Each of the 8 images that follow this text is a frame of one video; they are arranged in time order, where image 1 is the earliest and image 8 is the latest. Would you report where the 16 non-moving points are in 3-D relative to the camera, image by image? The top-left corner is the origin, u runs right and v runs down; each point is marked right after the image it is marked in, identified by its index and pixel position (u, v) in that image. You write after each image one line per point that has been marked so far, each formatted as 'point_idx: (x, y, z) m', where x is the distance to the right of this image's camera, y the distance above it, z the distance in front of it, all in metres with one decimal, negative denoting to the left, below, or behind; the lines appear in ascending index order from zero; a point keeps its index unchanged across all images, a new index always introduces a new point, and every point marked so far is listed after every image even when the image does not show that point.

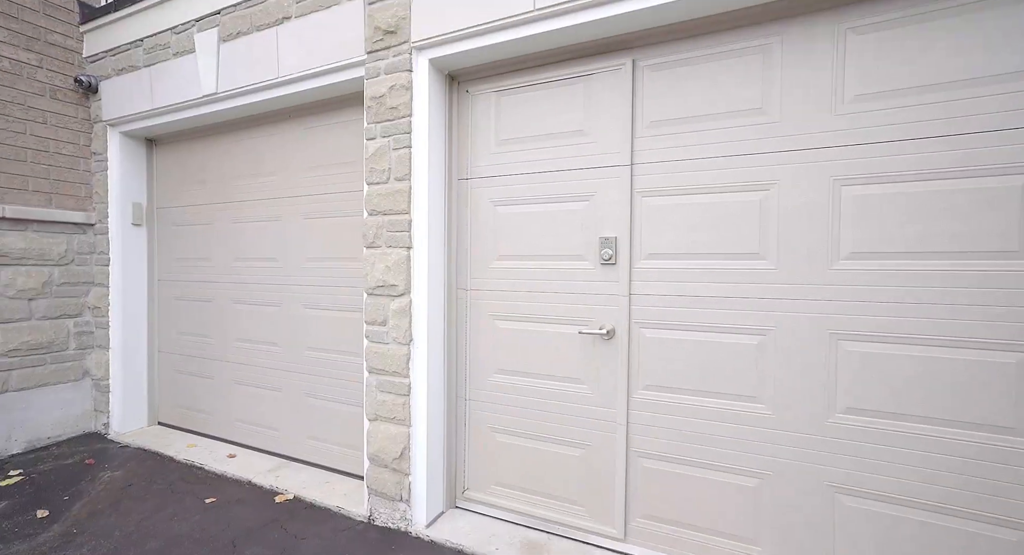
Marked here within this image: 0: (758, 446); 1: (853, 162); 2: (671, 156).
0: (+1.0, -0.7, +1.7) m
1: (+1.2, +0.4, +1.5) m
2: (+0.7, +0.5, +1.9) m
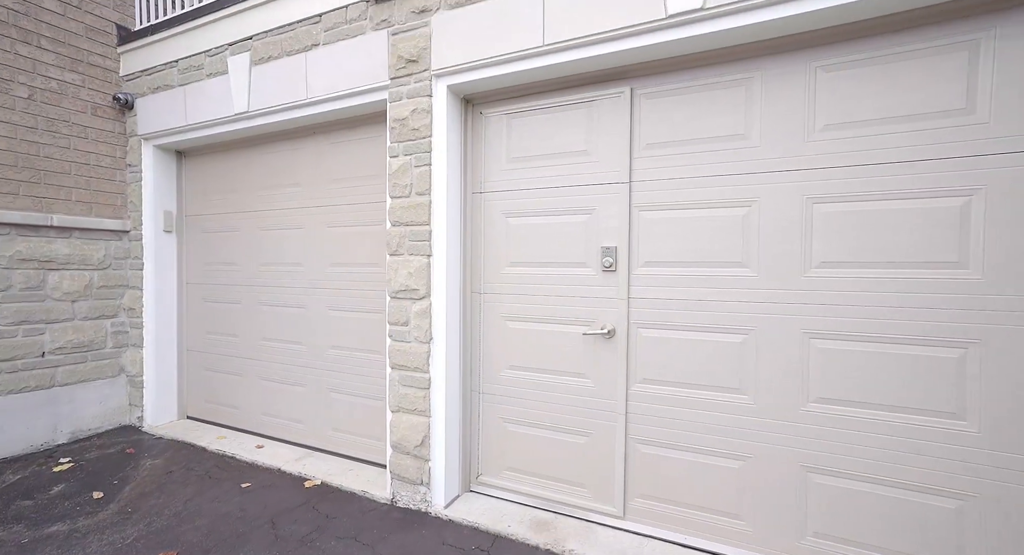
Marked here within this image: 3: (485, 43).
0: (+1.0, -0.7, +2.0) m
1: (+1.3, +0.4, +1.8) m
2: (+0.7, +0.5, +2.1) m
3: (-0.1, +1.2, +2.3) m
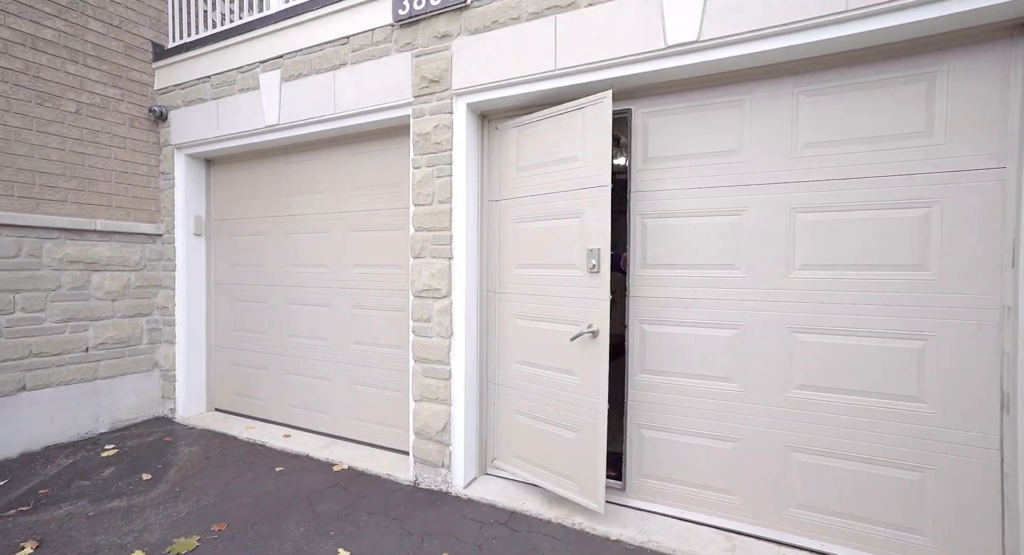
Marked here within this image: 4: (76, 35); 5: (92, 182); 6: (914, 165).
0: (+1.1, -0.7, +2.2) m
1: (+1.4, +0.4, +2.0) m
2: (+0.8, +0.5, +2.4) m
3: (-0.1, +1.2, +2.6) m
4: (-3.3, +1.8, +3.5) m
5: (-3.3, +0.7, +3.6) m
6: (+1.7, +0.5, +1.9) m
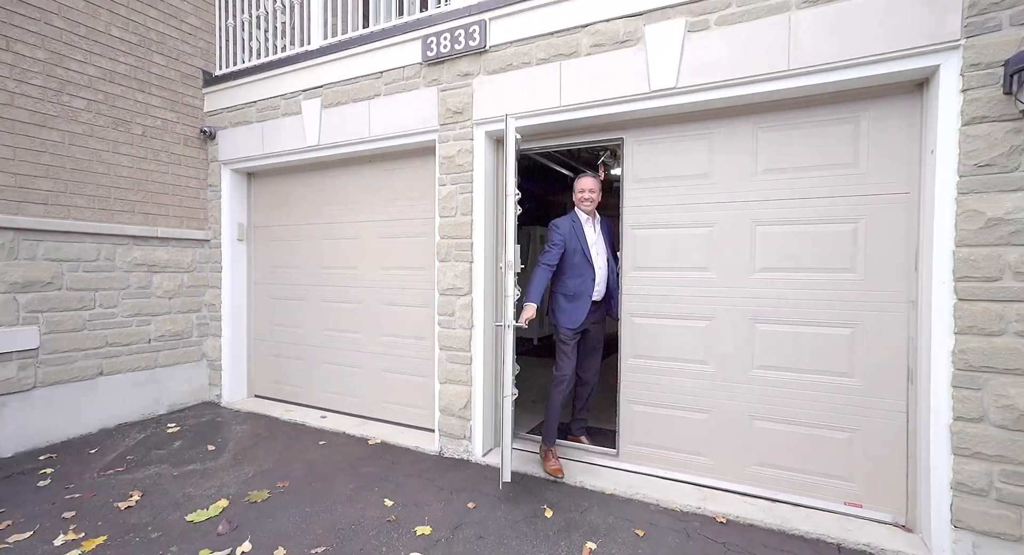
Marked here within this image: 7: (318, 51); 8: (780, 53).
0: (+1.2, -0.7, +2.7) m
1: (+1.4, +0.4, +2.6) m
2: (+0.9, +0.5, +2.9) m
3: (0.0, +1.2, +3.1) m
4: (-3.2, +1.8, +4.0) m
5: (-3.2, +0.7, +4.1) m
6: (+1.8, +0.5, +2.4) m
7: (-1.7, +1.9, +3.9) m
8: (+1.4, +1.1, +2.3) m
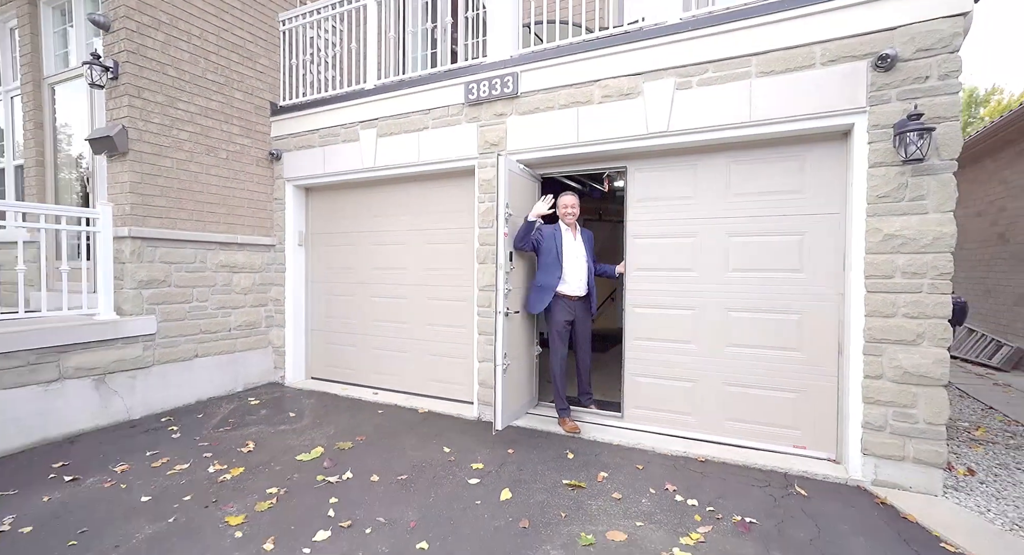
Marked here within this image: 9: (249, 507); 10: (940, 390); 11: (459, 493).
0: (+1.4, -0.7, +3.5) m
1: (+1.7, +0.4, +3.4) m
2: (+1.1, +0.5, +3.7) m
3: (+0.2, +1.2, +3.9) m
4: (-3.0, +1.8, +4.8) m
5: (-3.0, +0.8, +4.9) m
6: (+2.0, +0.5, +3.2) m
7: (-1.4, +1.9, +4.7) m
8: (+1.6, +1.2, +3.1) m
9: (-1.6, -1.4, +2.7) m
10: (+2.5, -0.6, +2.7) m
11: (-0.3, -1.3, +2.9) m
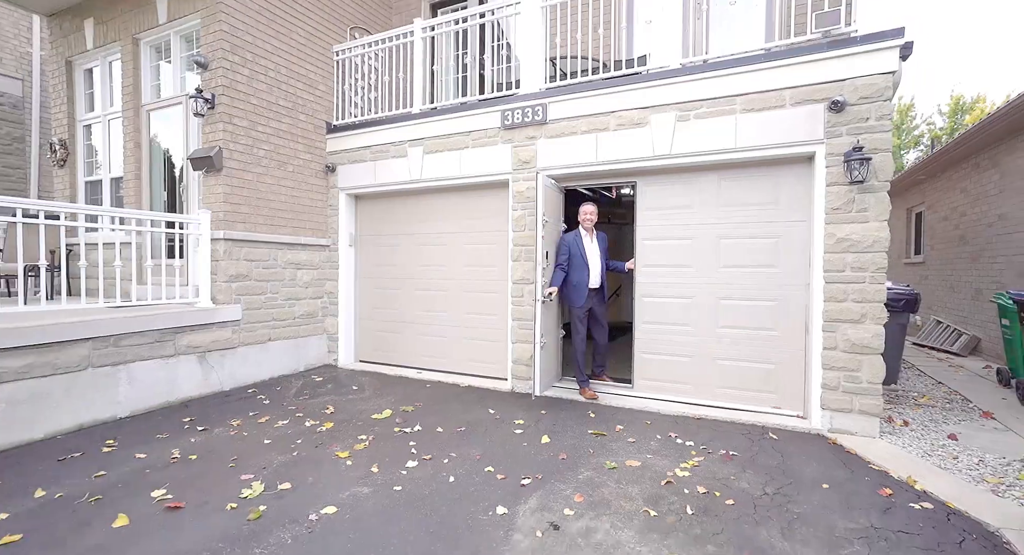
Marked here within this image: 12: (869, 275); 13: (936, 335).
0: (+1.7, -0.6, +4.3) m
1: (+2.0, +0.4, +4.2) m
2: (+1.4, +0.5, +4.5) m
3: (+0.6, +1.2, +4.7) m
4: (-2.7, +1.9, +5.6) m
5: (-2.7, +0.8, +5.7) m
6: (+2.3, +0.5, +4.0) m
7: (-1.1, +2.0, +5.5) m
8: (+1.9, +1.2, +3.9) m
9: (-1.3, -1.3, +3.5) m
10: (+2.8, -0.6, +3.5) m
11: (0.0, -1.3, +3.7) m
12: (+2.7, 0.0, +3.5) m
13: (+6.4, -0.9, +6.9) m
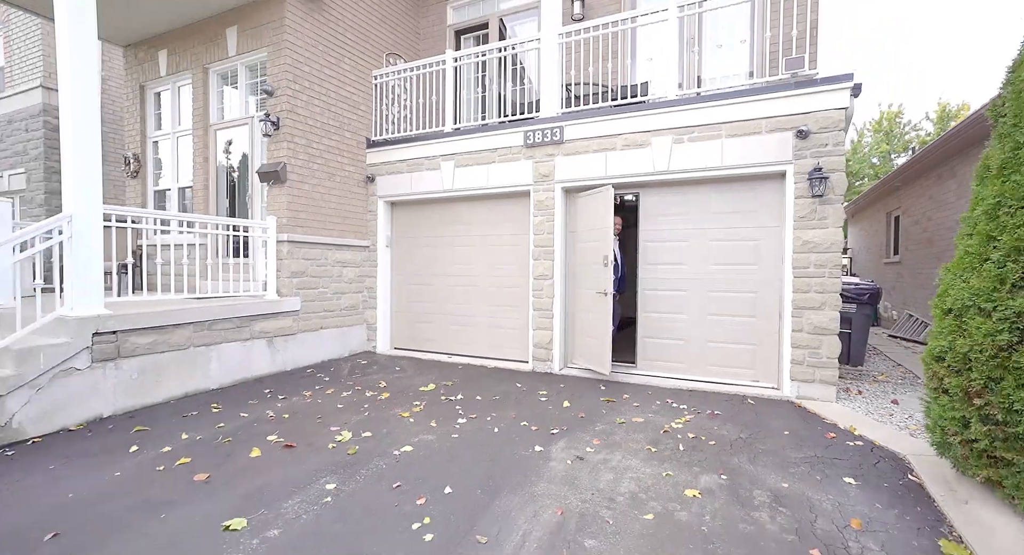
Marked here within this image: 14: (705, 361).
0: (+2.0, -0.6, +5.2) m
1: (+2.2, +0.5, +5.0) m
2: (+1.7, +0.6, +5.3) m
3: (+0.8, +1.3, +5.6) m
4: (-2.4, +1.9, +6.5) m
5: (-2.4, +0.8, +6.6) m
6: (+2.6, +0.6, +4.8) m
7: (-0.9, +2.0, +6.4) m
8: (+2.2, +1.2, +4.8) m
9: (-1.0, -1.3, +4.4) m
10: (+3.1, -0.6, +4.3) m
11: (+0.2, -1.3, +4.5) m
12: (+3.0, +0.1, +4.3) m
13: (+6.7, -0.8, +7.7) m
14: (+2.1, -0.9, +5.1) m
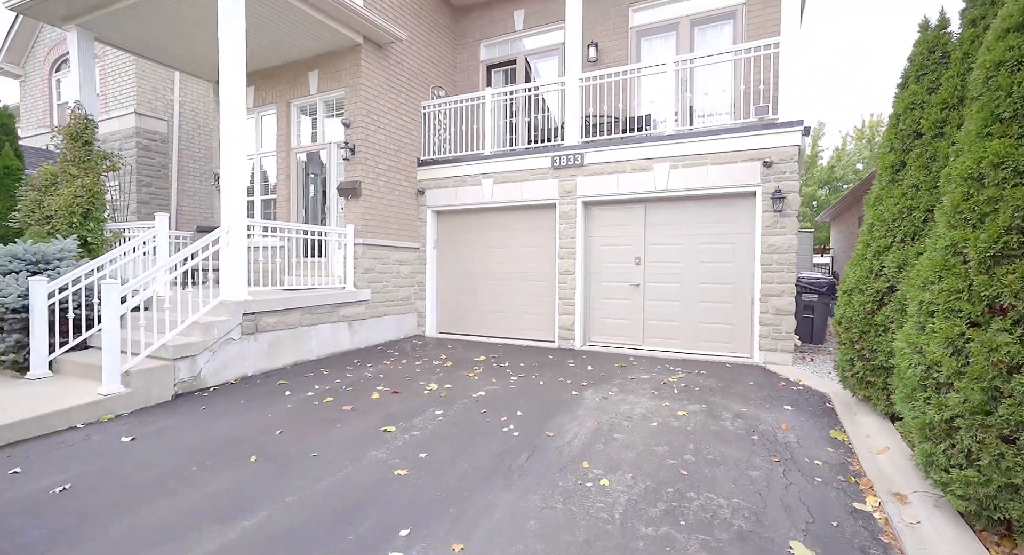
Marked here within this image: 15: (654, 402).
0: (+2.4, -0.5, +6.6) m
1: (+2.7, +0.6, +6.4) m
2: (+2.1, +0.6, +6.7) m
3: (+1.3, +1.3, +7.0) m
4: (-2.0, +2.0, +7.9) m
5: (-2.0, +0.9, +8.0) m
6: (+3.0, +0.6, +6.2) m
7: (-0.4, +2.1, +7.8) m
8: (+2.6, +1.3, +6.2) m
9: (-0.5, -1.2, +5.8) m
10: (+3.5, -0.5, +5.7) m
11: (+0.7, -1.2, +5.9) m
12: (+3.4, +0.1, +5.7) m
13: (+7.1, -0.7, +9.1) m
14: (+2.6, -0.9, +6.5) m
15: (+1.4, -1.2, +4.5) m
